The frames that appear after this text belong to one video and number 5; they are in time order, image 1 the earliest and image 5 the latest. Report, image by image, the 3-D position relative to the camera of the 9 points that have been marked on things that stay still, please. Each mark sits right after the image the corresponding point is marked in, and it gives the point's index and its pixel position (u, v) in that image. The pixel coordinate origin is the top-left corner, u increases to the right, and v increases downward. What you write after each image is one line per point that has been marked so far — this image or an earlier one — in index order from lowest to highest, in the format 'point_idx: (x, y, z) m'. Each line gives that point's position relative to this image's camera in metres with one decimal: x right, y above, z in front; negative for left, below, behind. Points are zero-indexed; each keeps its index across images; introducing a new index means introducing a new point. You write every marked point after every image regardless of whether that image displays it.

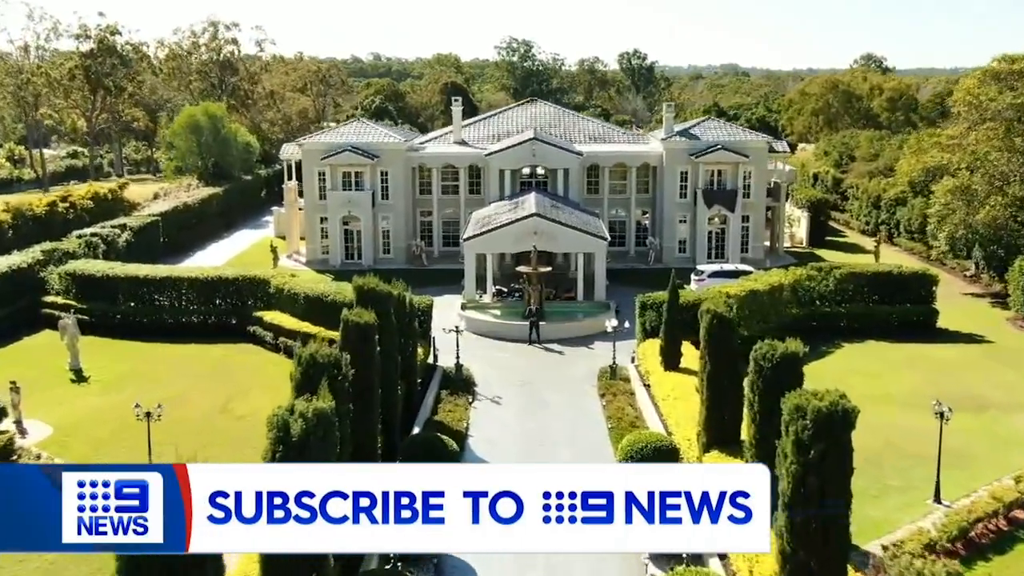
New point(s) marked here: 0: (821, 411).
0: (+2.6, -1.0, +13.3) m
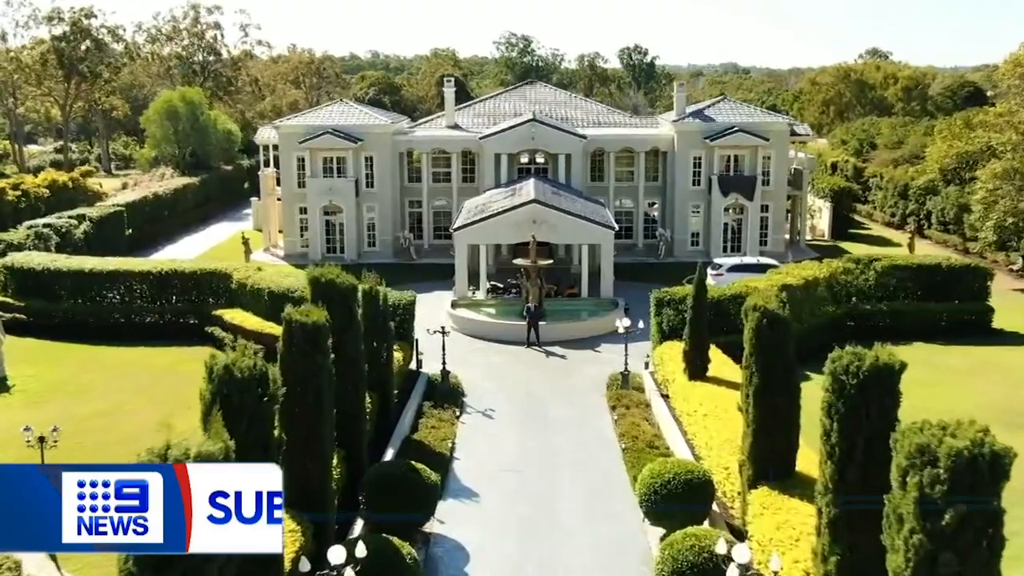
0: (+2.5, -0.9, +9.0) m
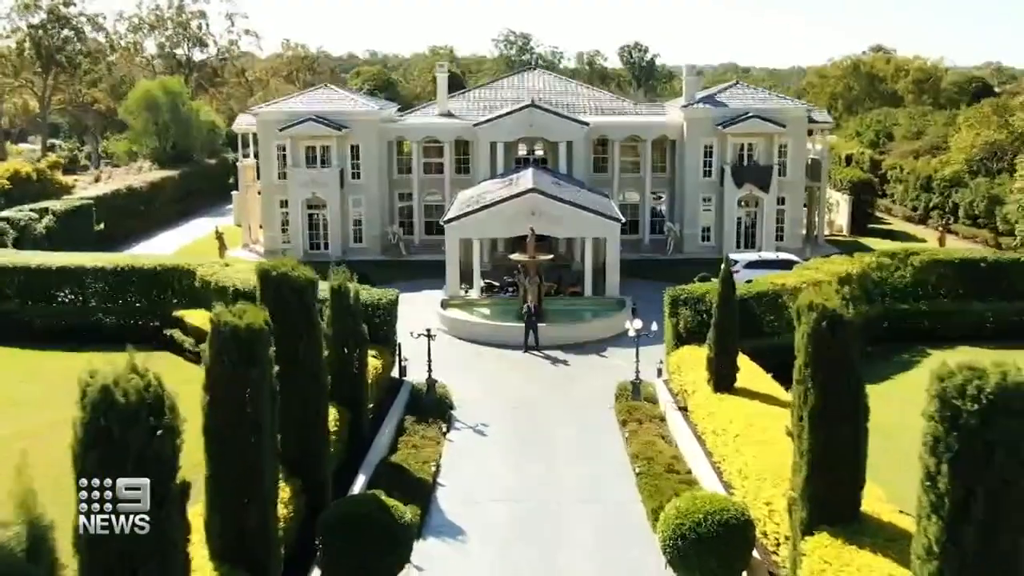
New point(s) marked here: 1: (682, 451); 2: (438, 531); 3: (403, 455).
0: (+2.5, -0.9, +5.7) m
1: (+2.1, -2.0, +19.5) m
2: (-0.8, -2.5, +16.2) m
3: (-1.3, -2.0, +19.1) m
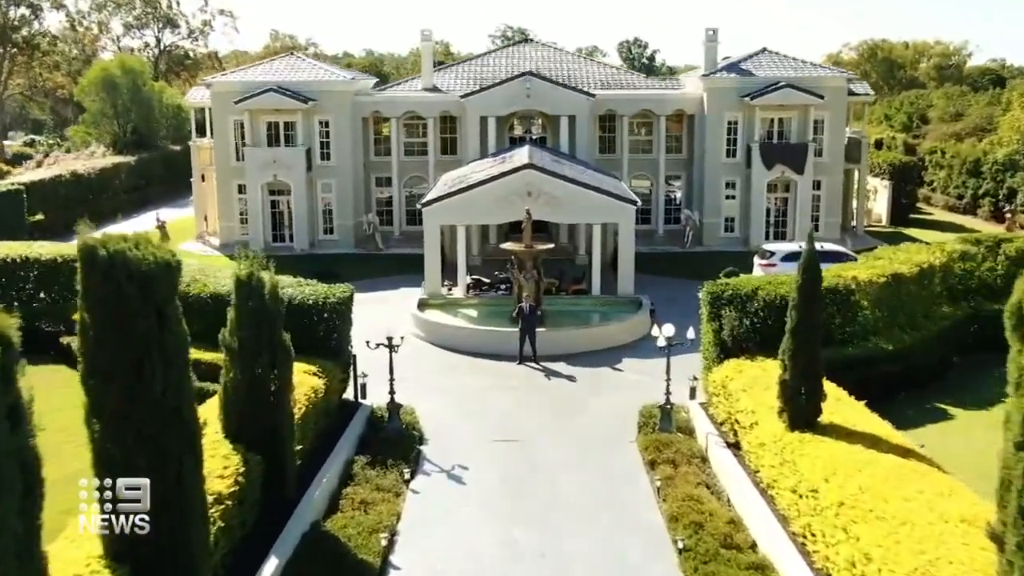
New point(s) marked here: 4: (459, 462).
0: (+2.4, -0.8, 0.0) m
1: (+2.0, -1.9, +13.8) m
2: (-0.9, -2.4, +10.5) m
3: (-1.4, -1.9, +13.4) m
4: (-0.5, -1.8, +16.4) m
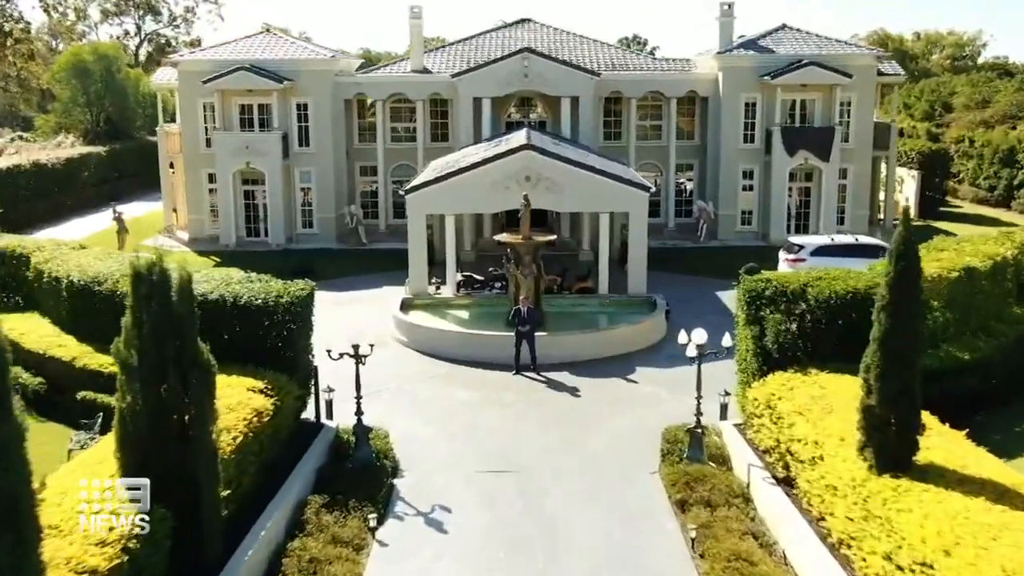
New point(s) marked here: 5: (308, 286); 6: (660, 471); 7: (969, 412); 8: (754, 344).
0: (+2.3, -0.8, -3.2) m
1: (+1.9, -1.9, +10.6) m
2: (-0.9, -2.4, +7.3) m
3: (-1.5, -1.9, +10.2) m
4: (-0.6, -1.8, +13.1) m
5: (-2.0, 0.0, +15.3) m
6: (+1.3, -1.6, +13.9) m
7: (+4.3, -1.2, +15.0) m
8: (+2.2, -0.5, +14.5) m
